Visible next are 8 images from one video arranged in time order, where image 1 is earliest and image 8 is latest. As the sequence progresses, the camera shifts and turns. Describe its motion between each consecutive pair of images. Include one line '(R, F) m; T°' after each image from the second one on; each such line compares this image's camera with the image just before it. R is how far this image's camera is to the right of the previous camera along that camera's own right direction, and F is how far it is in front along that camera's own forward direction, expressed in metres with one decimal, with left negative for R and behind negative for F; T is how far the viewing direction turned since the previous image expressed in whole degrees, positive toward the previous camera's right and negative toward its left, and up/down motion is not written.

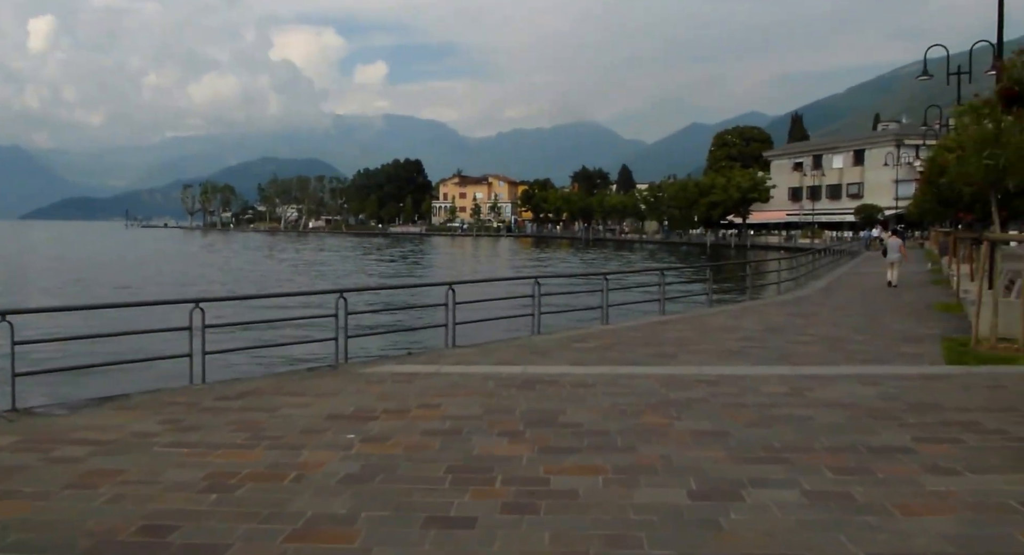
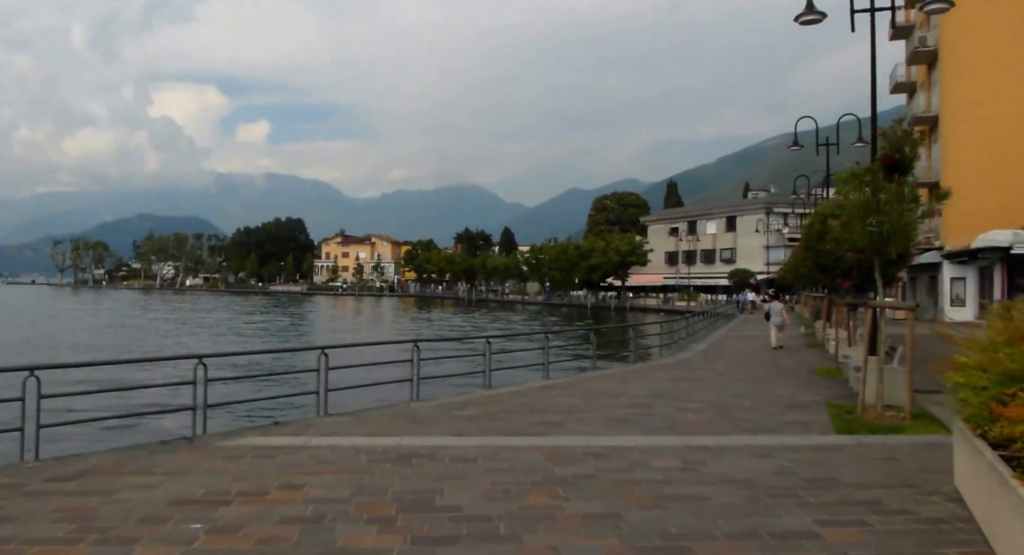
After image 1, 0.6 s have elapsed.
(+0.1, +0.6) m; +8°
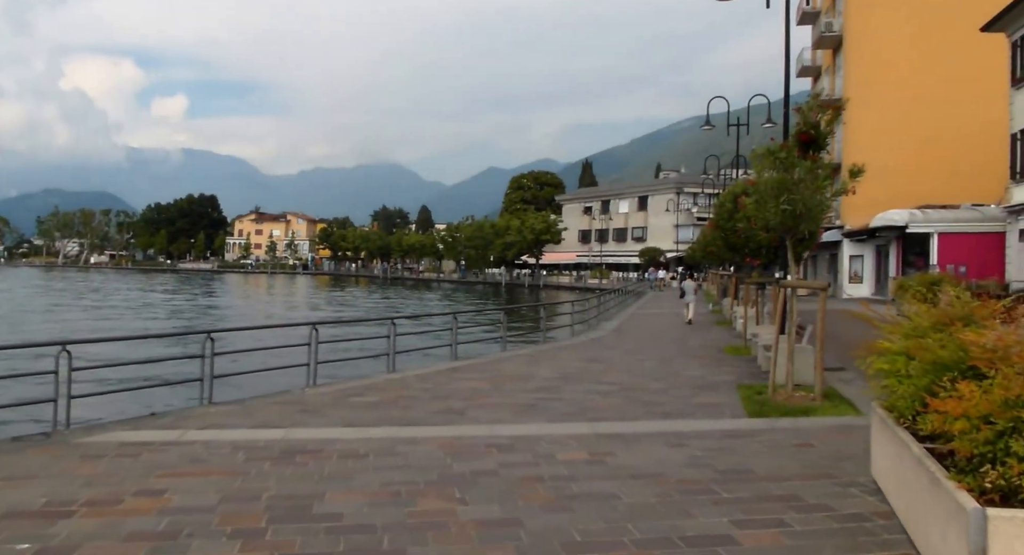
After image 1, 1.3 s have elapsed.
(+0.2, +0.7) m; +6°
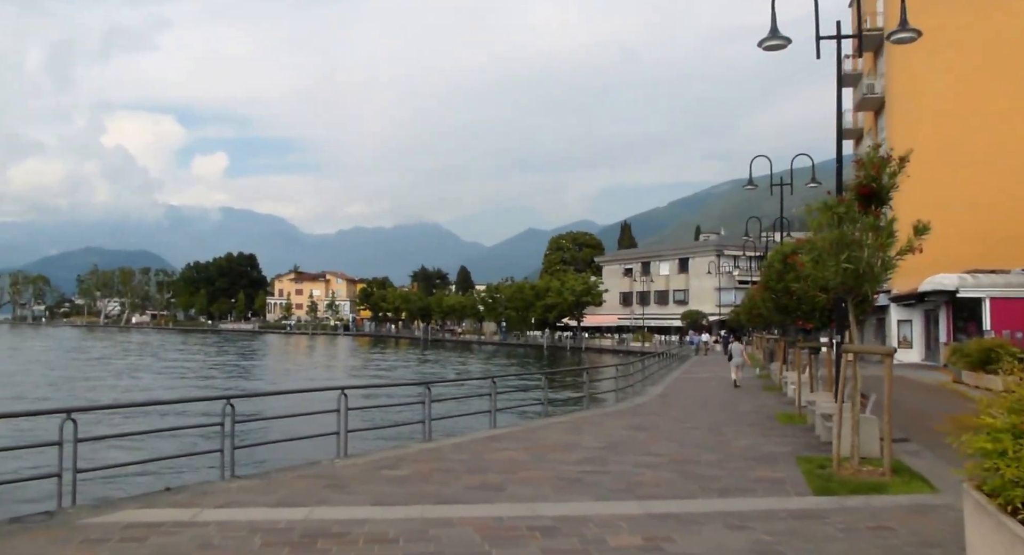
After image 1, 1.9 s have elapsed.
(0.0, +0.7) m; -3°
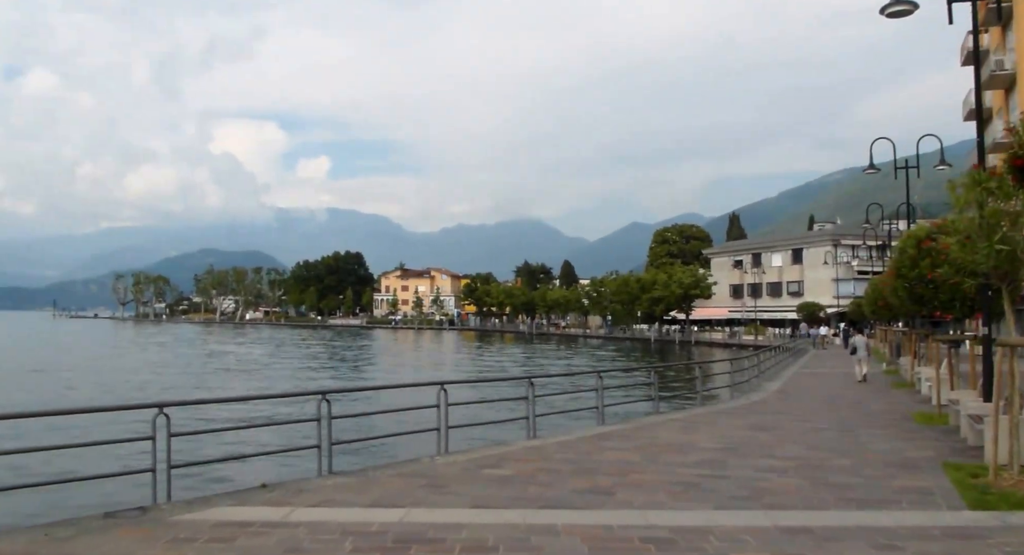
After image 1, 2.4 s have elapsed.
(0.0, +0.7) m; -7°
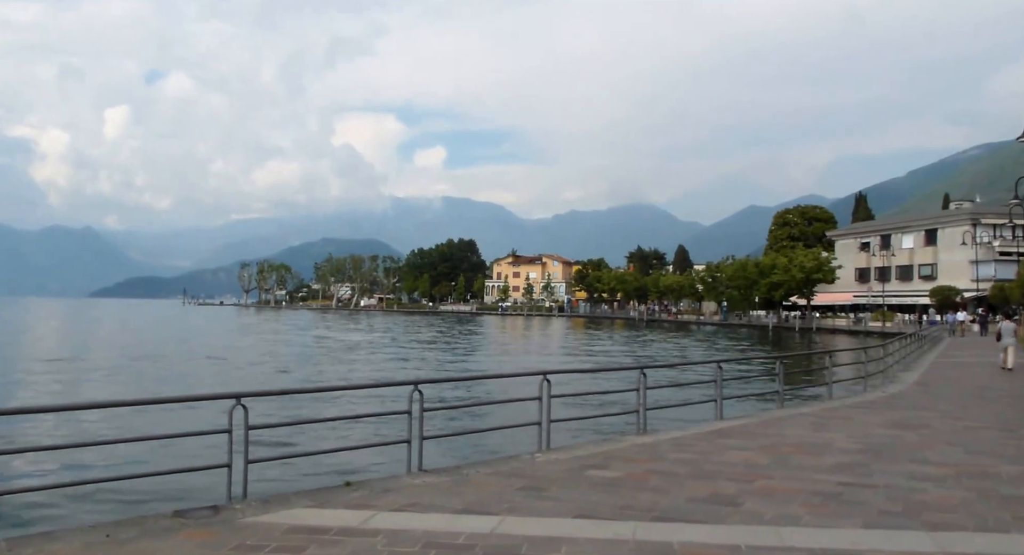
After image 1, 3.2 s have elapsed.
(0.0, +1.1) m; -8°
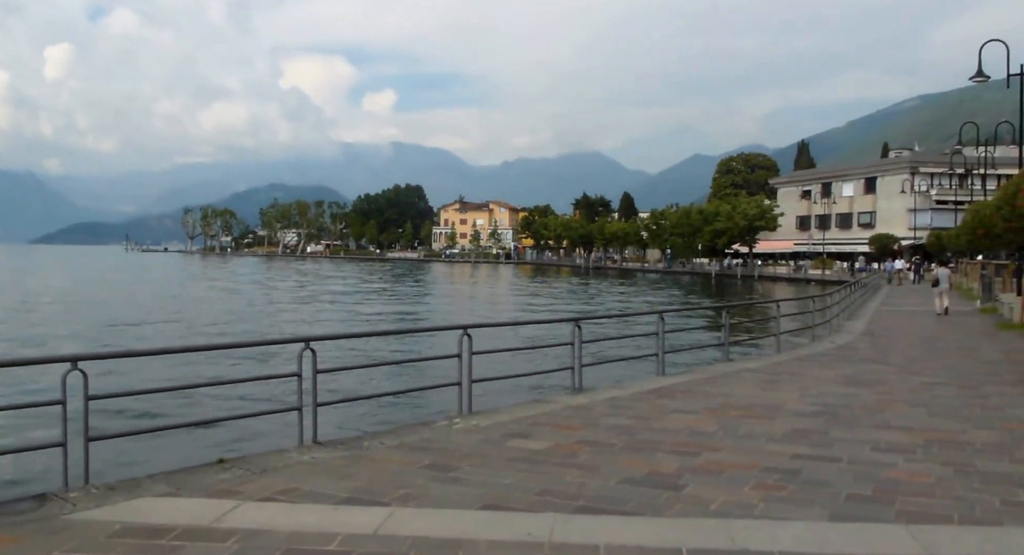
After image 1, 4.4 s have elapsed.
(+0.4, +1.4) m; +4°
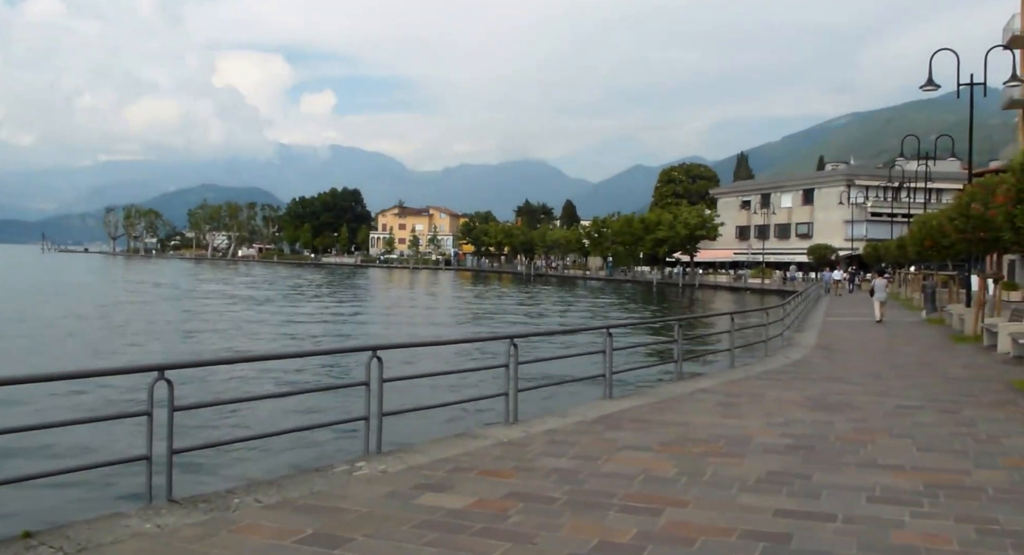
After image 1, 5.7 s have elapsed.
(+0.2, +1.7) m; +4°
